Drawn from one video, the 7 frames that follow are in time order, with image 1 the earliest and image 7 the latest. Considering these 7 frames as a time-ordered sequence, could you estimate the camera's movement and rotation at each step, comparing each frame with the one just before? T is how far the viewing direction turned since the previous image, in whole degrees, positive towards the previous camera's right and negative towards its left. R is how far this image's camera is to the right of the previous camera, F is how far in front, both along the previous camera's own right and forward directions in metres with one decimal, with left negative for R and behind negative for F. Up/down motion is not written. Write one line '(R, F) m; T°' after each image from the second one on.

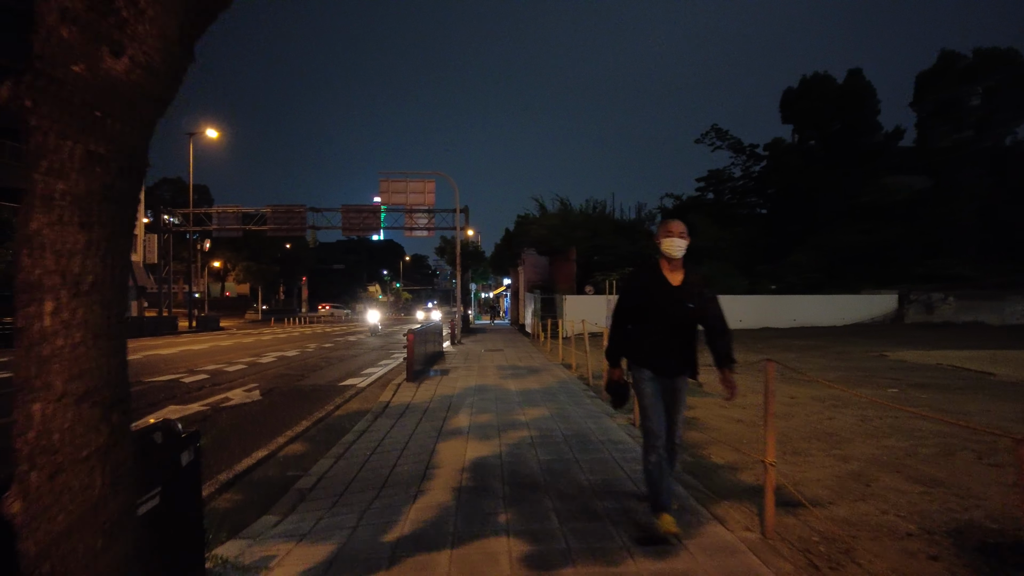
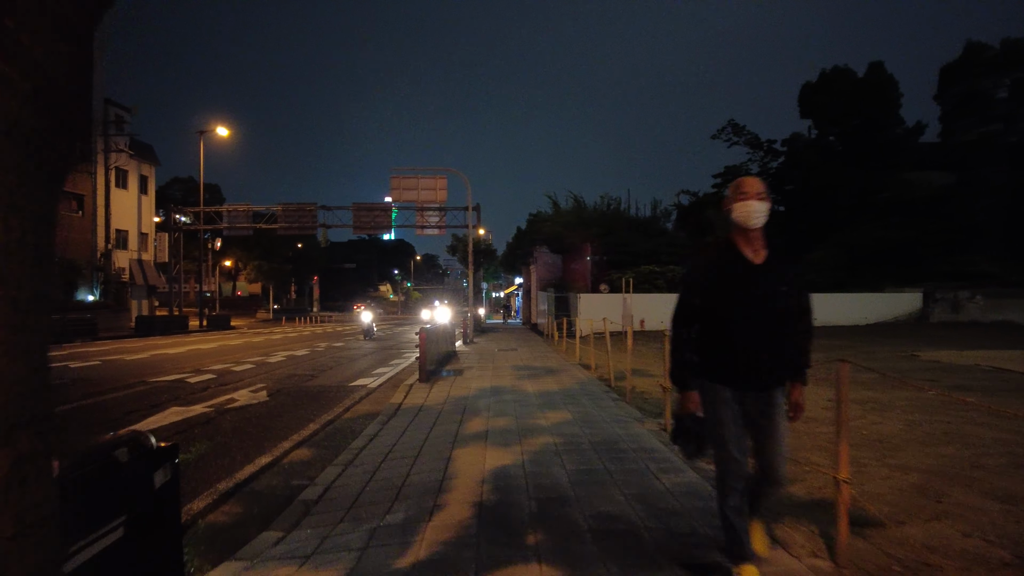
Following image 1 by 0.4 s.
(-0.1, +0.6) m; -1°
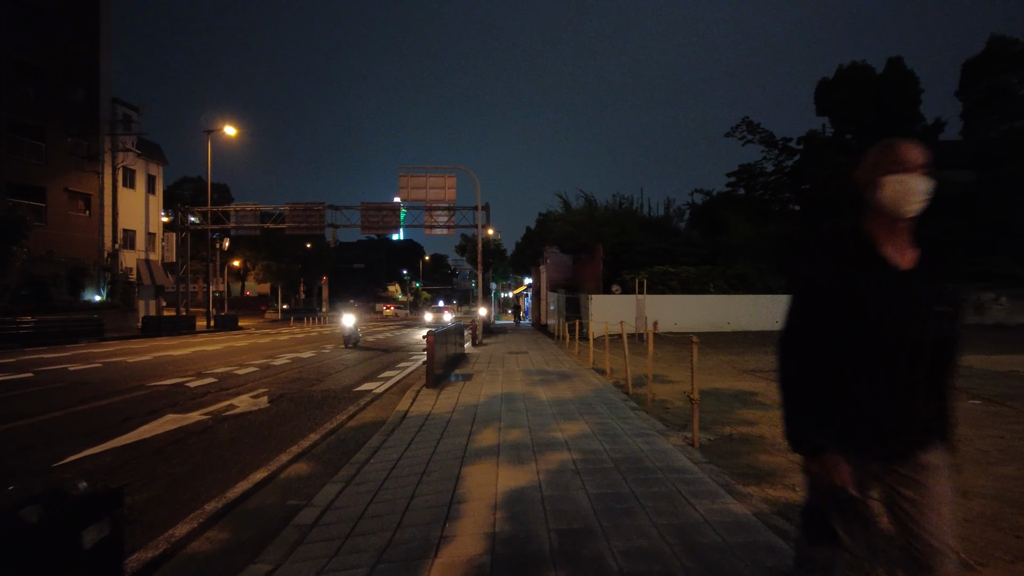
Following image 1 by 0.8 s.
(-0.1, +0.6) m; -1°
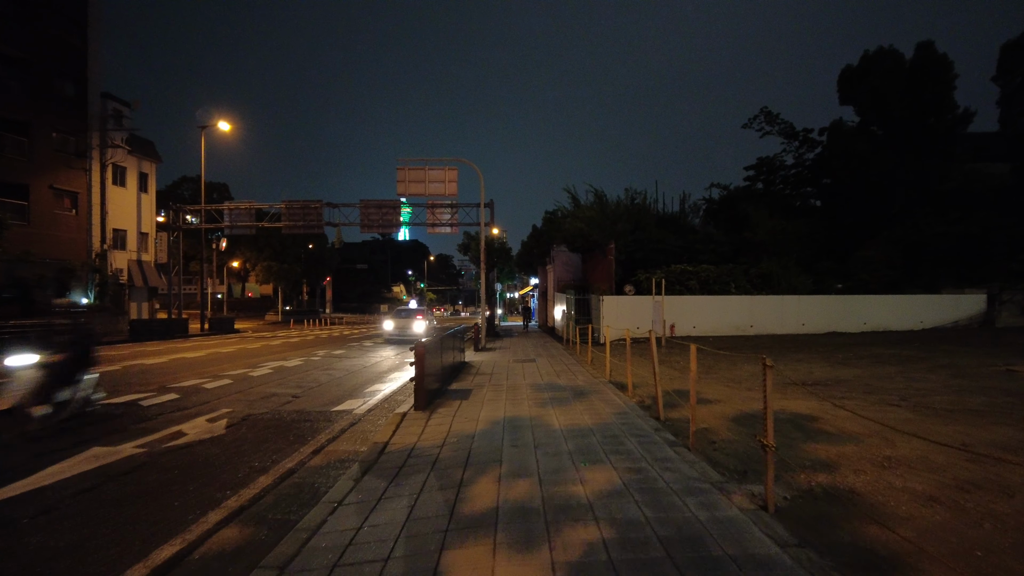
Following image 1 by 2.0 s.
(0.0, +2.1) m; -1°
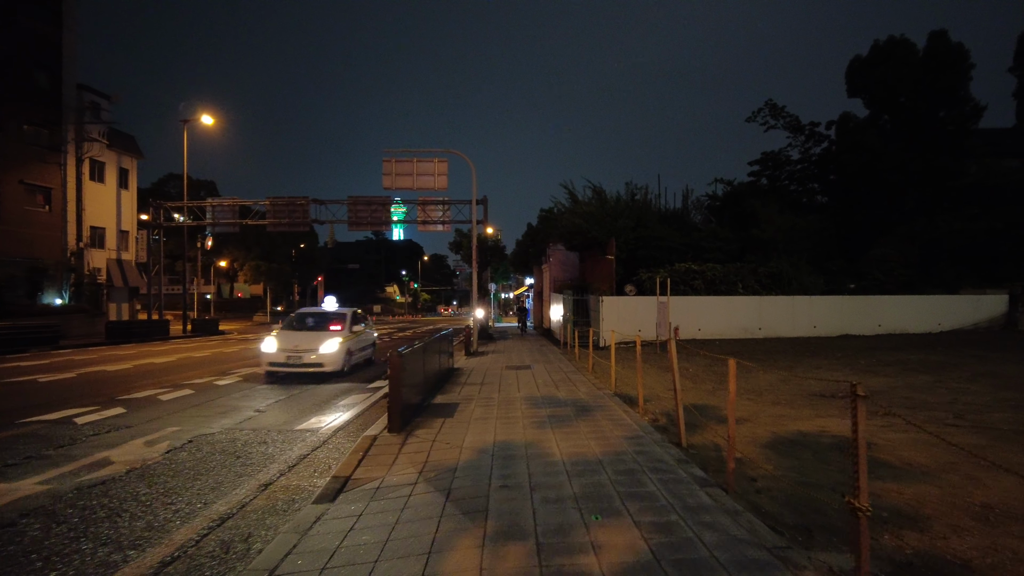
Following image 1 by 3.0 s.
(0.0, +1.7) m; 0°
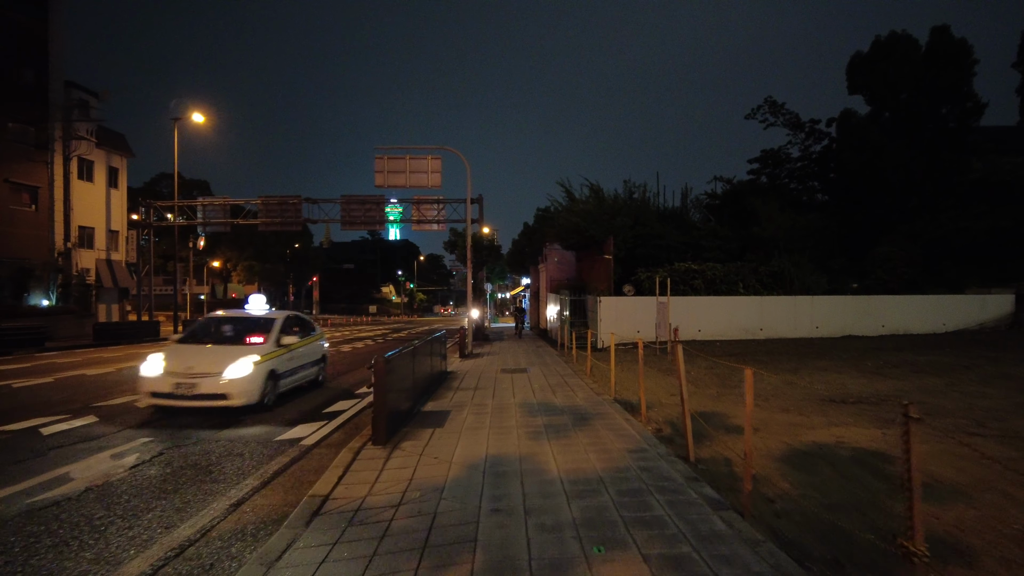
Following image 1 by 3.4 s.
(0.0, +0.6) m; 0°
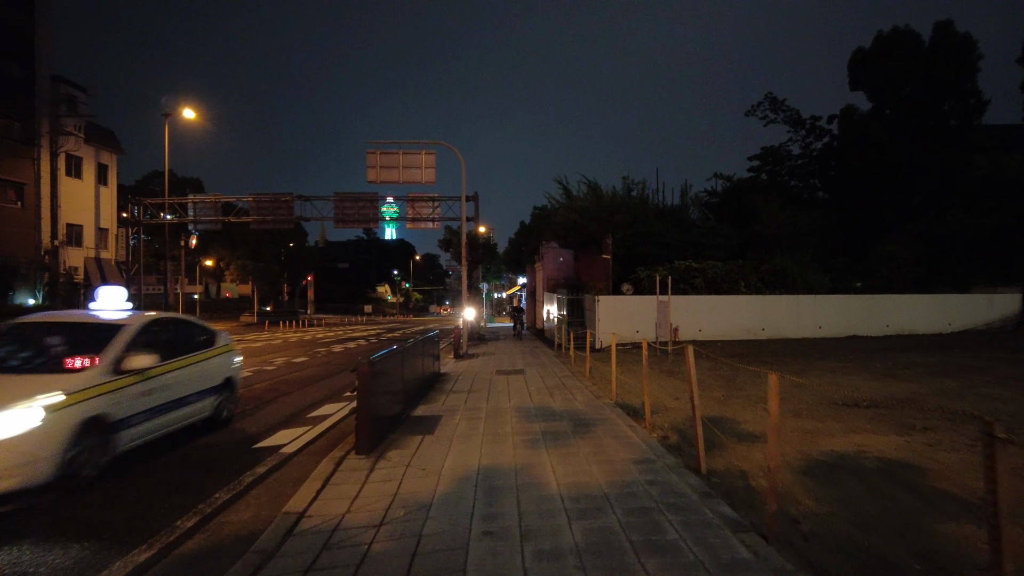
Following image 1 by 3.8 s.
(0.0, +0.7) m; 0°
